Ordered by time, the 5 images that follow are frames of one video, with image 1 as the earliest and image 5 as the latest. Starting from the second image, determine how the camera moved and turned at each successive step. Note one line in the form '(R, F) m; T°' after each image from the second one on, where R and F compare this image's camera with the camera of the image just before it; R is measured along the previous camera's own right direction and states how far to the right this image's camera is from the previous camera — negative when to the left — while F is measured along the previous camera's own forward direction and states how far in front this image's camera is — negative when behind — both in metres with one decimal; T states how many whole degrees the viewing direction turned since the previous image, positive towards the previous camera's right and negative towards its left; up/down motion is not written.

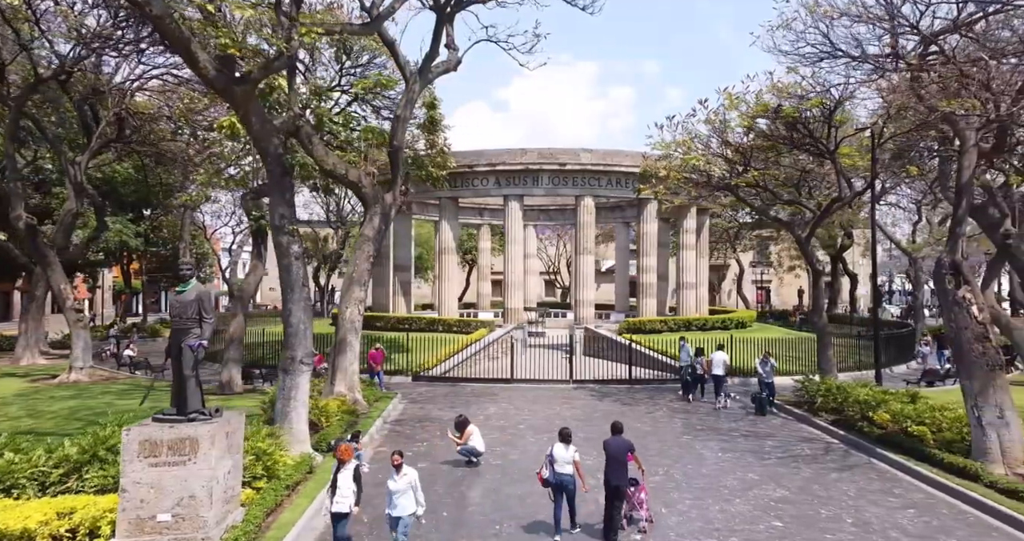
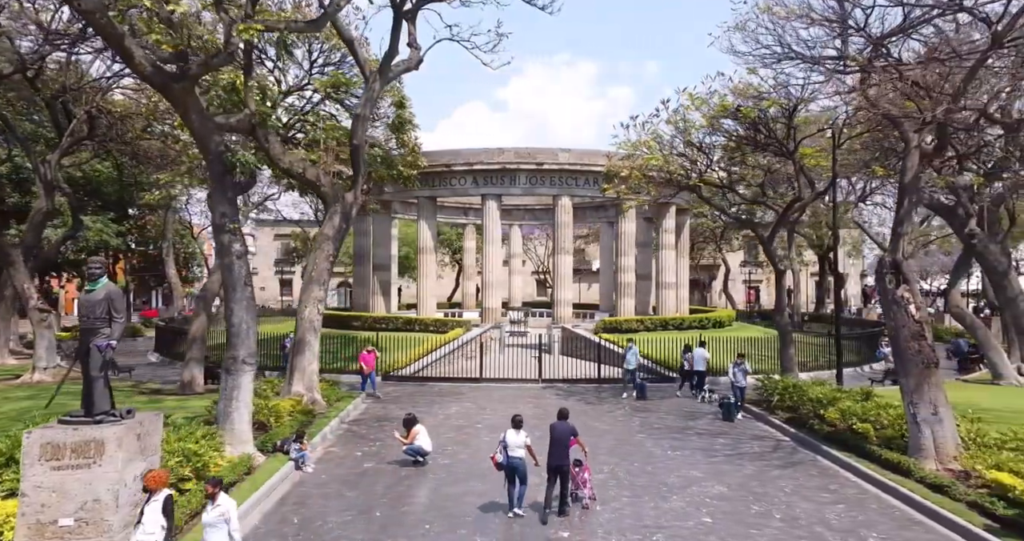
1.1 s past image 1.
(+0.5, 0.0) m; +2°
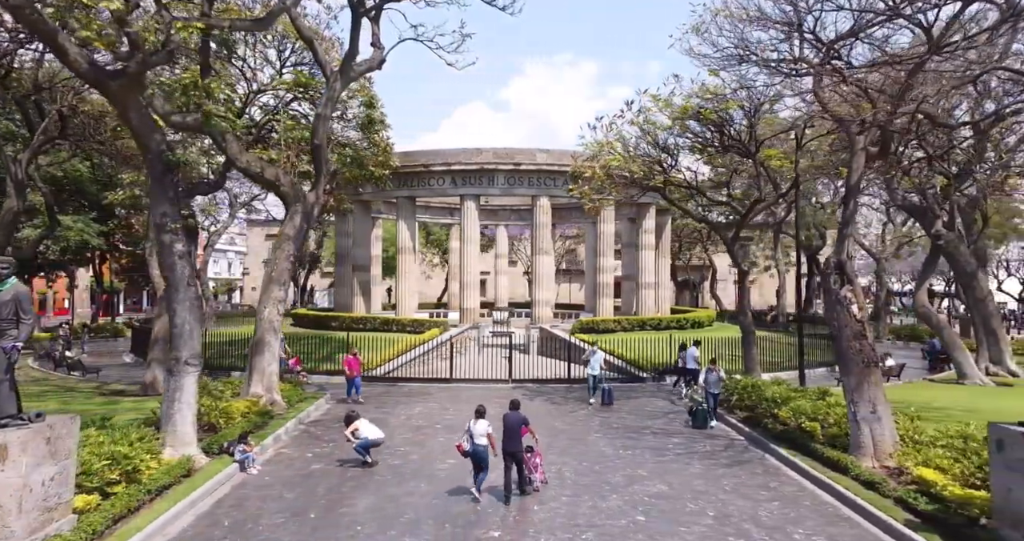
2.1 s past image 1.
(+0.5, 0.0) m; +1°
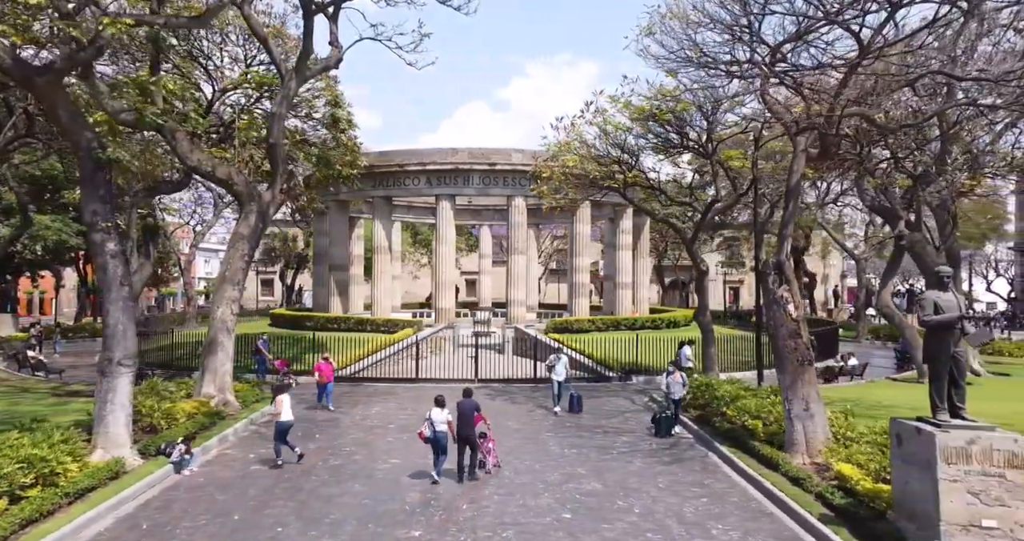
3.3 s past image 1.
(+0.6, 0.0) m; +2°
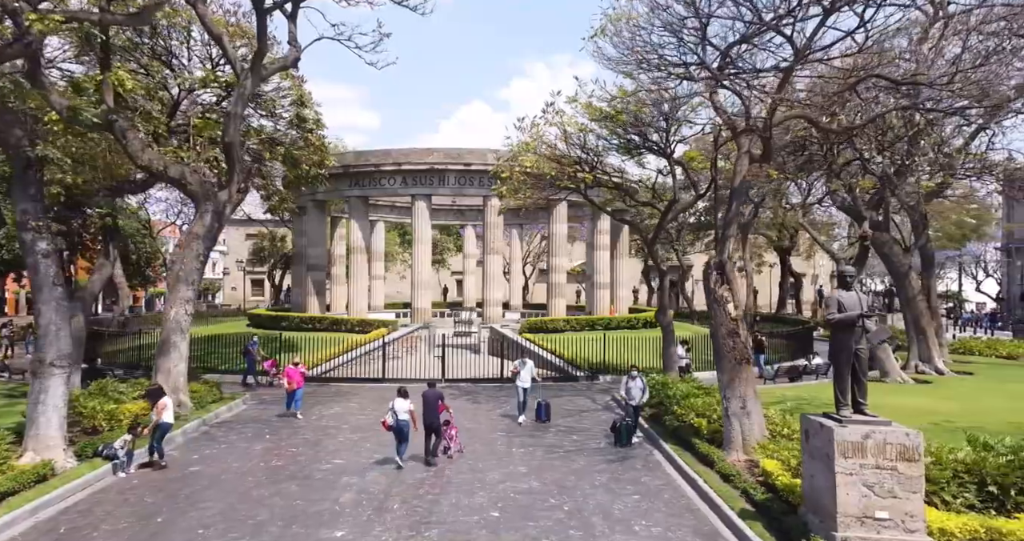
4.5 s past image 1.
(+0.5, 0.0) m; +2°
